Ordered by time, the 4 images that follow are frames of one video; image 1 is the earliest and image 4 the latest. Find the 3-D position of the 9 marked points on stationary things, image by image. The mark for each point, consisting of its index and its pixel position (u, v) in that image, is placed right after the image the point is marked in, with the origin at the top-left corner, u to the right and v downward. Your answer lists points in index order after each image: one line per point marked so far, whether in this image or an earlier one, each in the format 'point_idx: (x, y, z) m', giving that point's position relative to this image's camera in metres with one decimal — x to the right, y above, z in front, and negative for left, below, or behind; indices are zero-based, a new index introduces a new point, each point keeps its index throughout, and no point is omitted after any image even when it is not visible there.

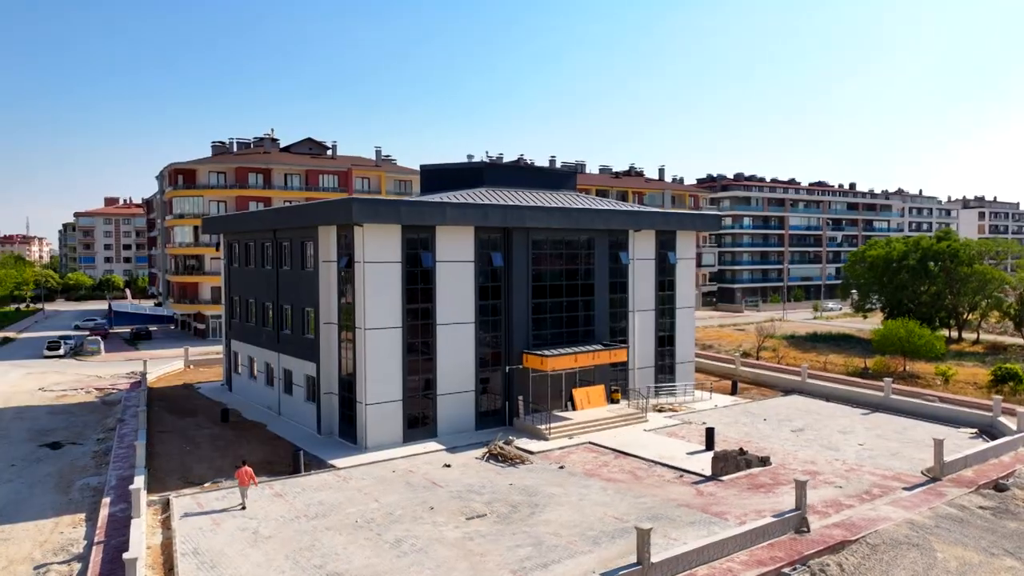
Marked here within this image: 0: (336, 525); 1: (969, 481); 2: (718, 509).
0: (-4.1, -5.5, +16.7) m
1: (+12.3, -5.2, +19.5) m
2: (+4.9, -5.3, +17.4) m
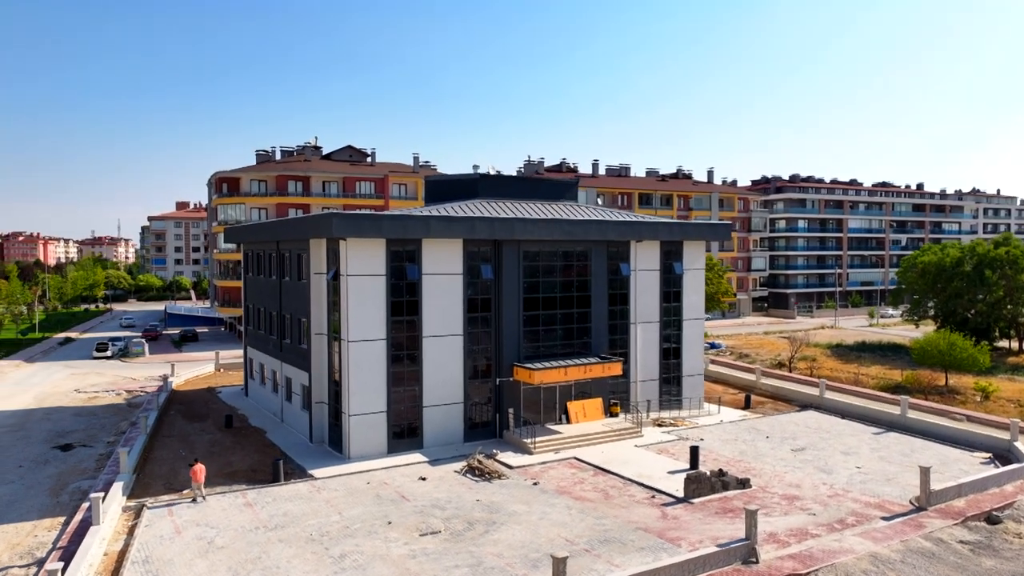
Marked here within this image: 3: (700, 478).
0: (-5.3, -5.9, +17.1) m
1: (+11.3, -5.7, +18.4) m
2: (+3.8, -5.8, +17.0) m
3: (+5.1, -5.2, +19.7) m
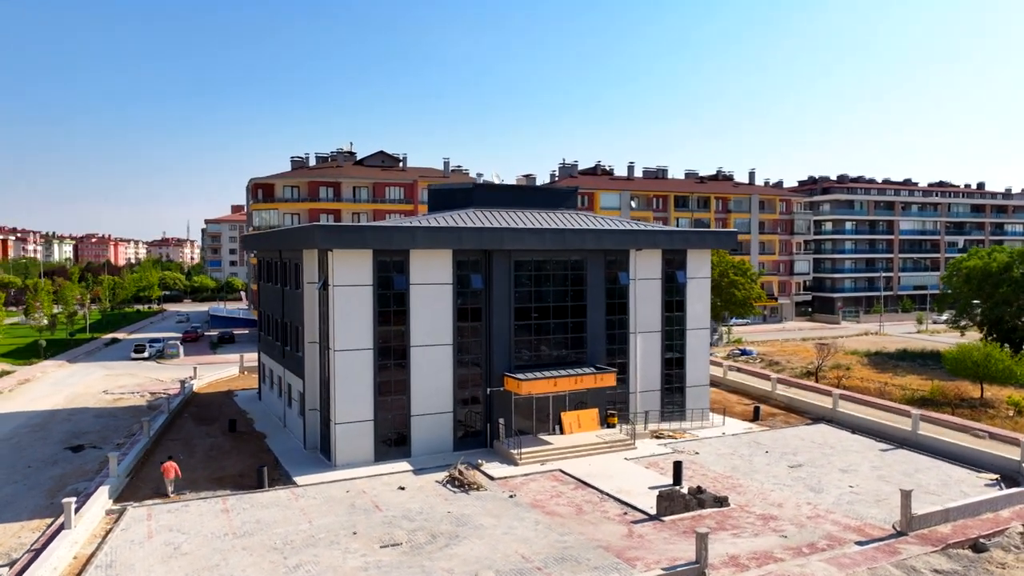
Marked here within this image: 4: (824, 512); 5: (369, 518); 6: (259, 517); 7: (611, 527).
0: (-6.2, -6.2, +17.5) m
1: (+10.4, -6.0, +17.6) m
2: (+2.8, -6.1, +16.7) m
3: (+4.3, -5.5, +19.3) m
4: (+8.4, -6.0, +19.6) m
5: (-3.8, -6.1, +19.4) m
6: (-6.7, -6.1, +19.3) m
7: (+2.5, -6.1, +18.5) m
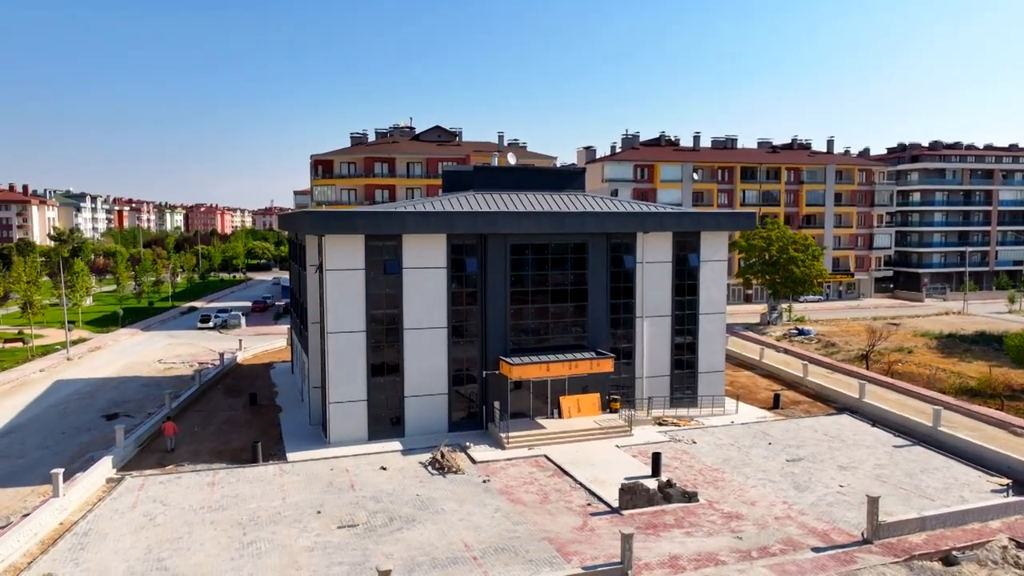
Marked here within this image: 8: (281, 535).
0: (-7.4, -5.9, +18.5) m
1: (+9.1, -5.9, +16.6) m
2: (+1.4, -6.0, +16.7) m
3: (+3.3, -5.3, +19.0) m
4: (+7.4, -5.8, +18.8) m
5: (-4.8, -5.8, +20.1) m
6: (-7.7, -5.7, +20.4) m
7: (+1.4, -5.9, +18.5) m
8: (-5.6, -6.0, +17.6) m
